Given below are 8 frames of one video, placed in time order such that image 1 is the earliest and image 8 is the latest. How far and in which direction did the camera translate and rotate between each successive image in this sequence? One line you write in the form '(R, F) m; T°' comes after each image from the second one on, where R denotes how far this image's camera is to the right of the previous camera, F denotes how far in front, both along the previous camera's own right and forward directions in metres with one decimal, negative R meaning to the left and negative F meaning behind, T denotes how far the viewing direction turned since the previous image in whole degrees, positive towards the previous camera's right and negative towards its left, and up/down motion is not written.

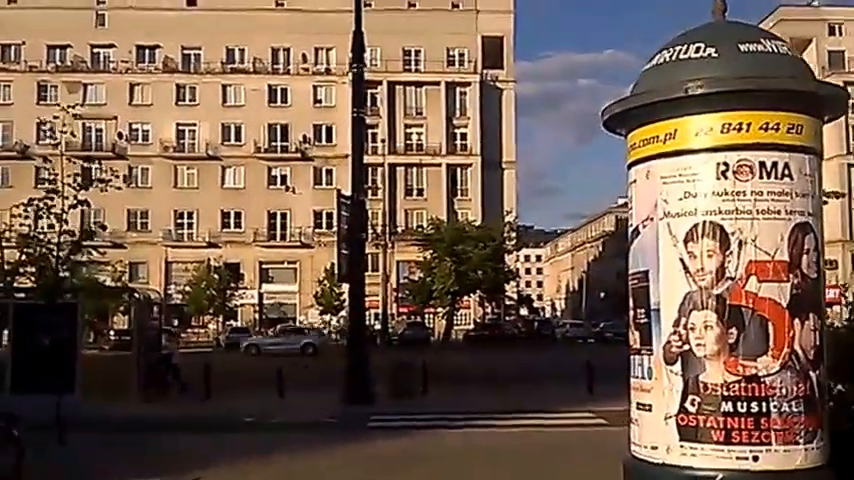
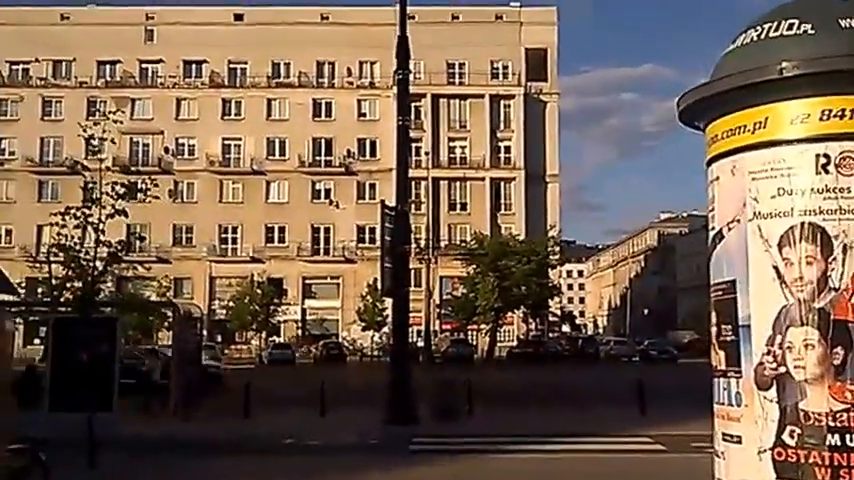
(-0.1, +0.7) m; -3°
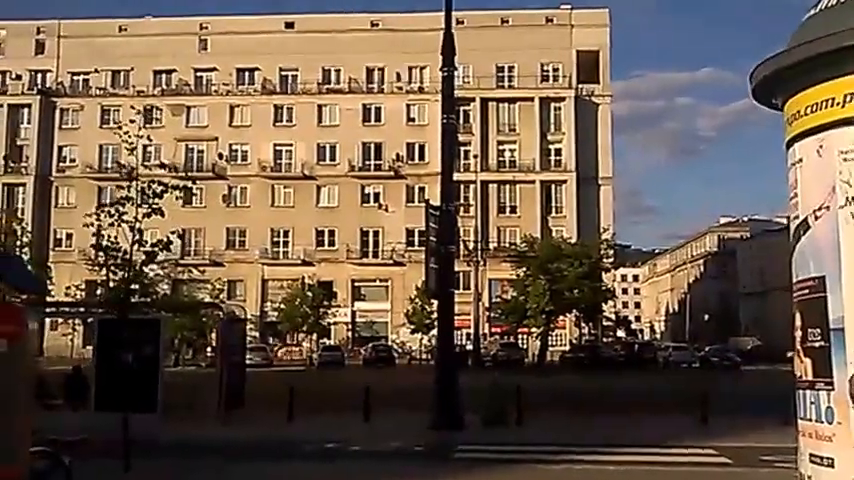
(+0.1, +0.6) m; -4°
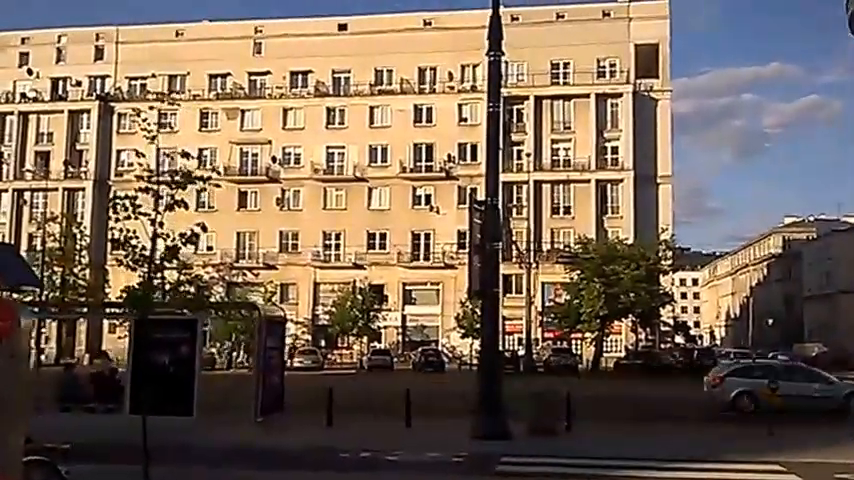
(+0.2, +1.1) m; -4°
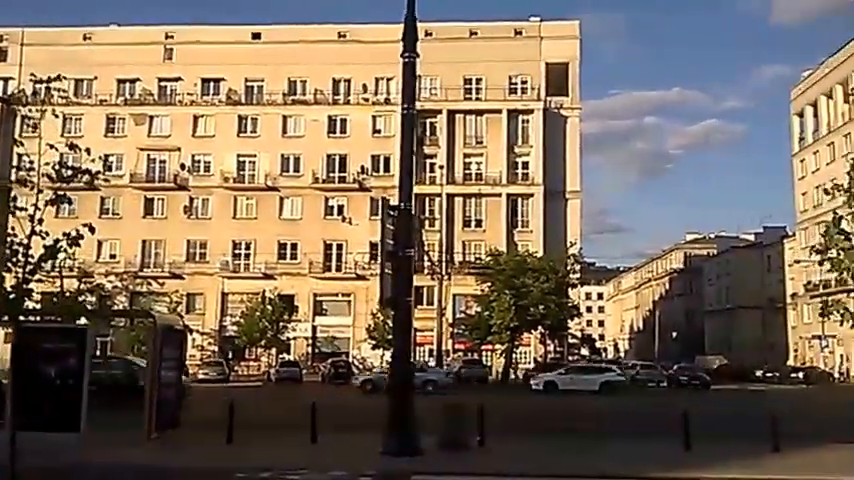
(0.0, +0.2) m; +6°
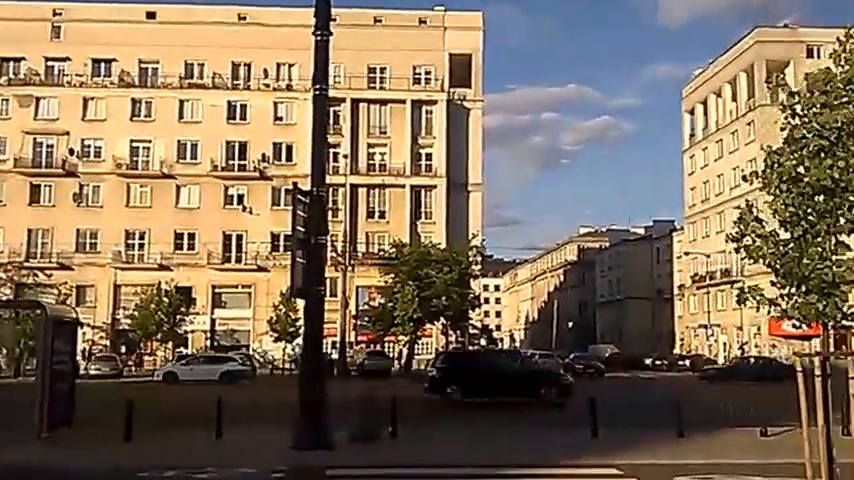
(-0.2, +0.2) m; +7°
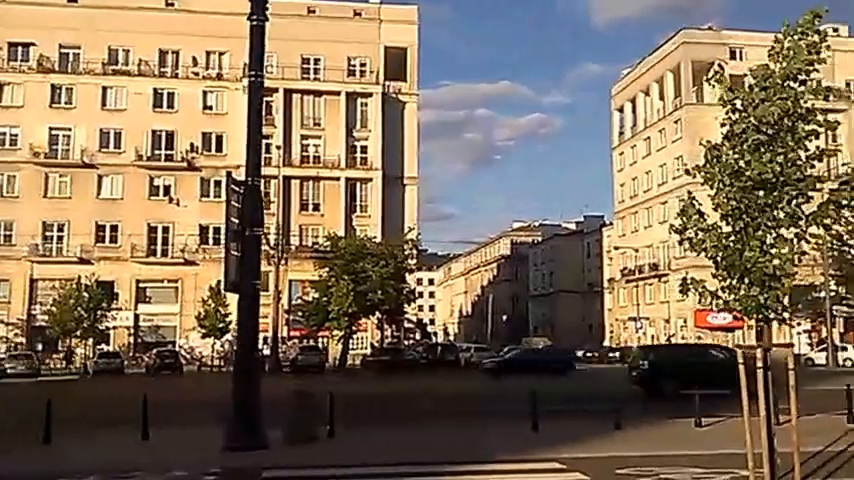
(-0.3, +0.7) m; +5°
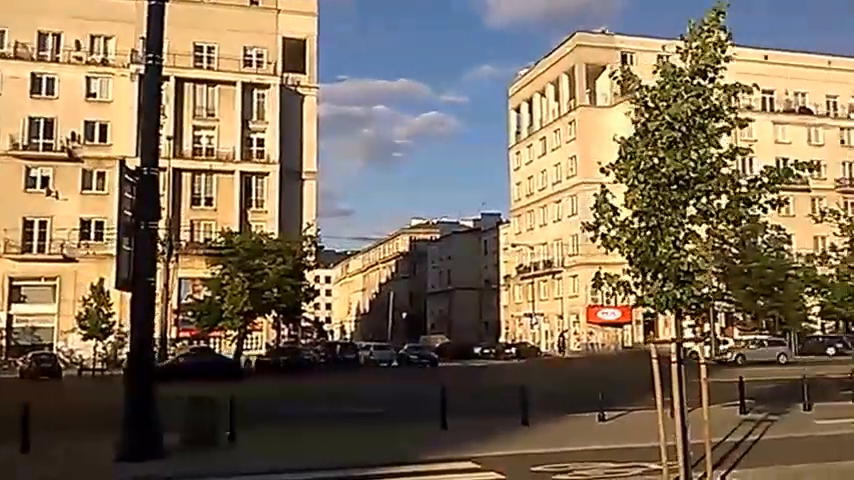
(-0.5, +0.9) m; +8°
